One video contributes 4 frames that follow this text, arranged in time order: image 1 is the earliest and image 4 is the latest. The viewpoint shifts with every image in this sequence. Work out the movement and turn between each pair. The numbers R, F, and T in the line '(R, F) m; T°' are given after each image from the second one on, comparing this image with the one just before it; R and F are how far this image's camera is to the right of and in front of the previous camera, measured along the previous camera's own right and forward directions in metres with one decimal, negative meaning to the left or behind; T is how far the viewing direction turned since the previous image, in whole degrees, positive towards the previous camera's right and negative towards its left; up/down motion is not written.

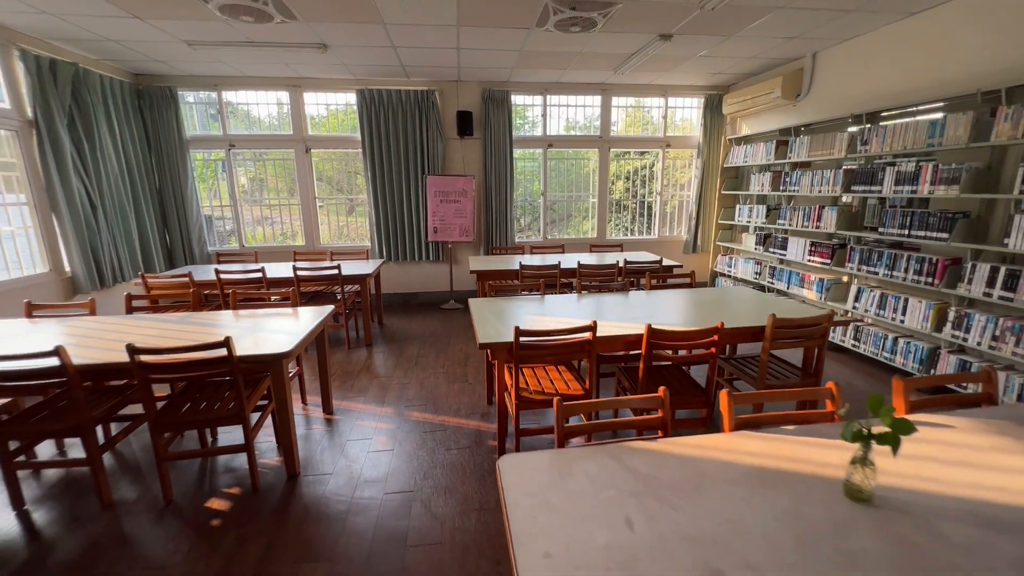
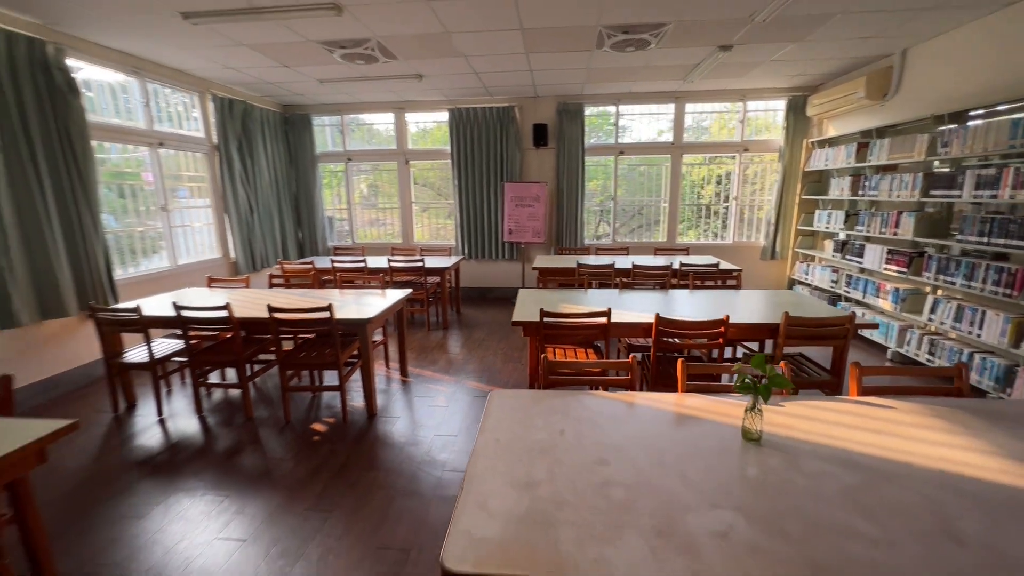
(+0.4, -0.4) m; -13°
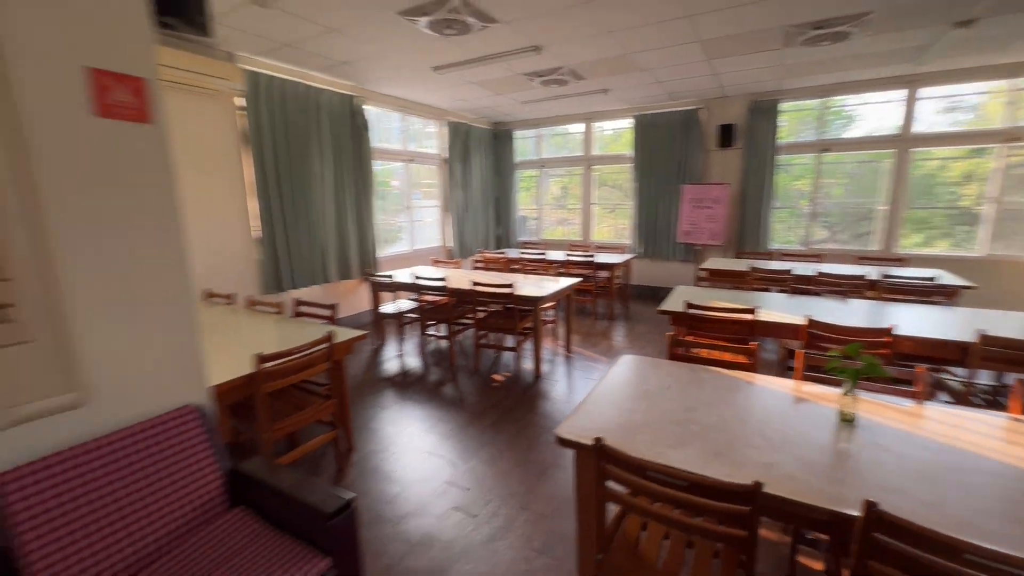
(+0.3, -0.5) m; -24°
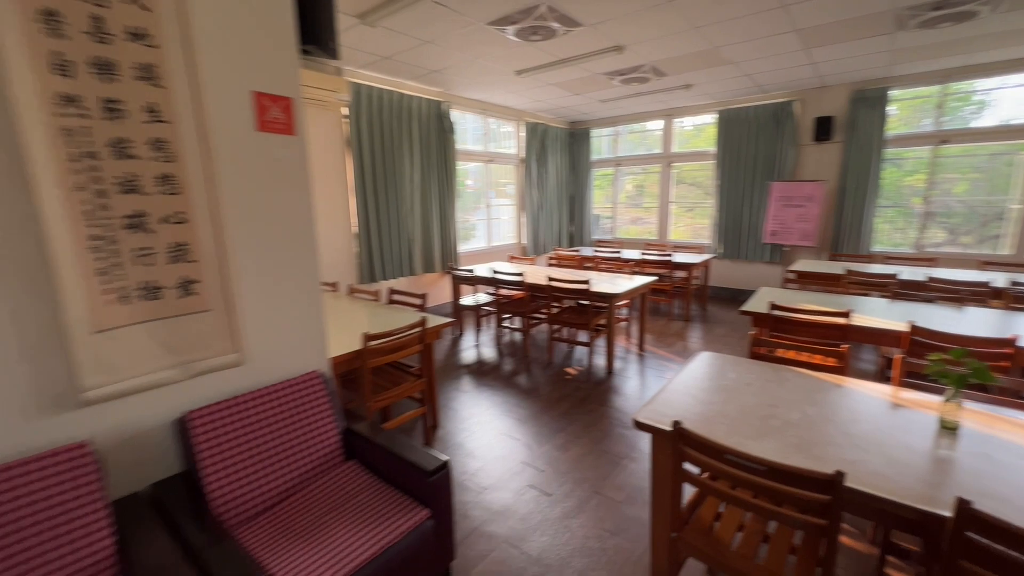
(-0.1, -0.1) m; -9°
